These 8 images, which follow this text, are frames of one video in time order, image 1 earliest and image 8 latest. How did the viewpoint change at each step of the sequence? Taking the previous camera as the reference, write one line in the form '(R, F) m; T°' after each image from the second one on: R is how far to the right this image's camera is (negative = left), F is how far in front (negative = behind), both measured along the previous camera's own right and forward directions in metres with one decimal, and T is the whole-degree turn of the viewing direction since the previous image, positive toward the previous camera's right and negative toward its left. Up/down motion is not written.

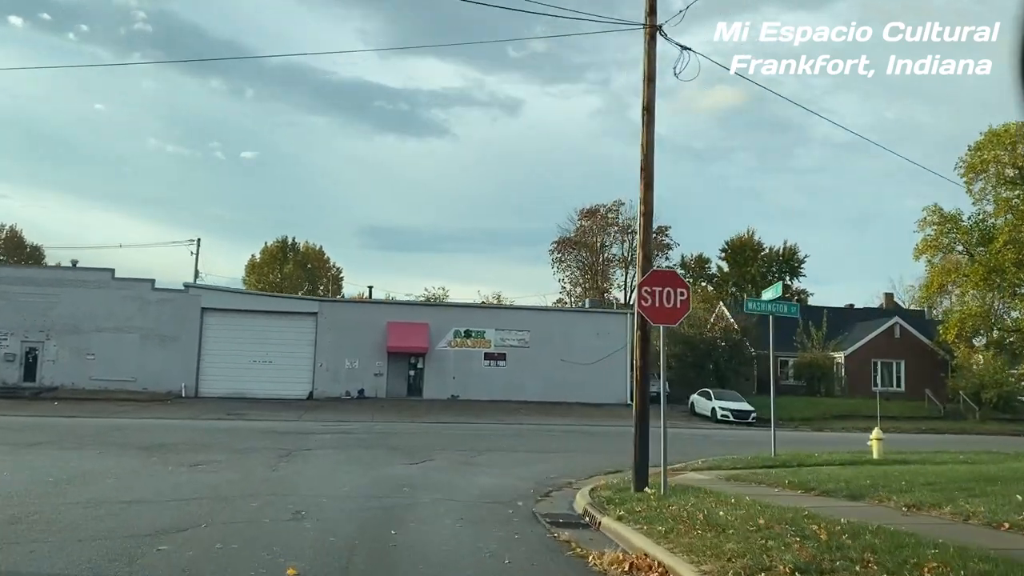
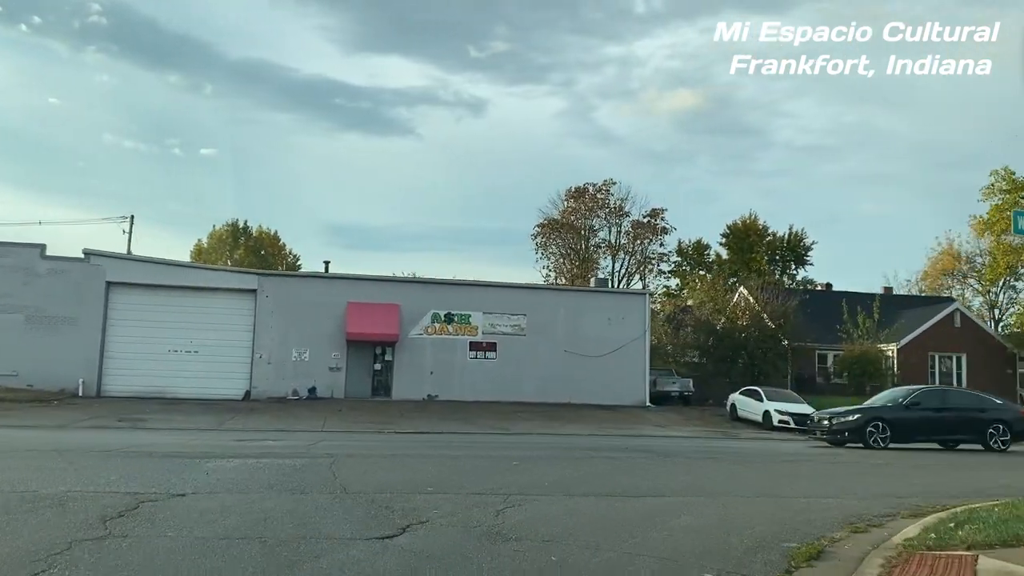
(-1.2, +9.2) m; +2°
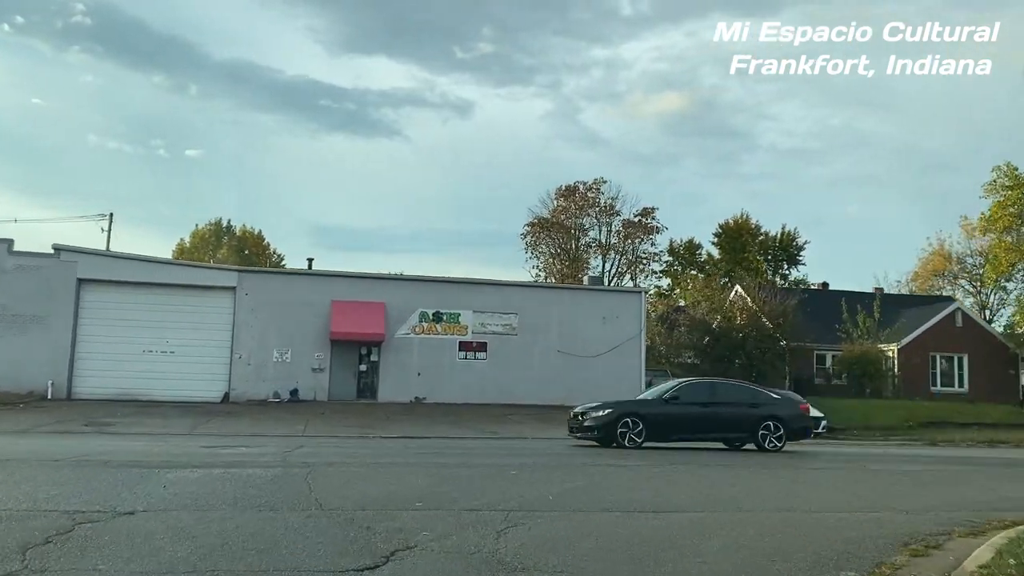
(-0.2, +1.4) m; +1°
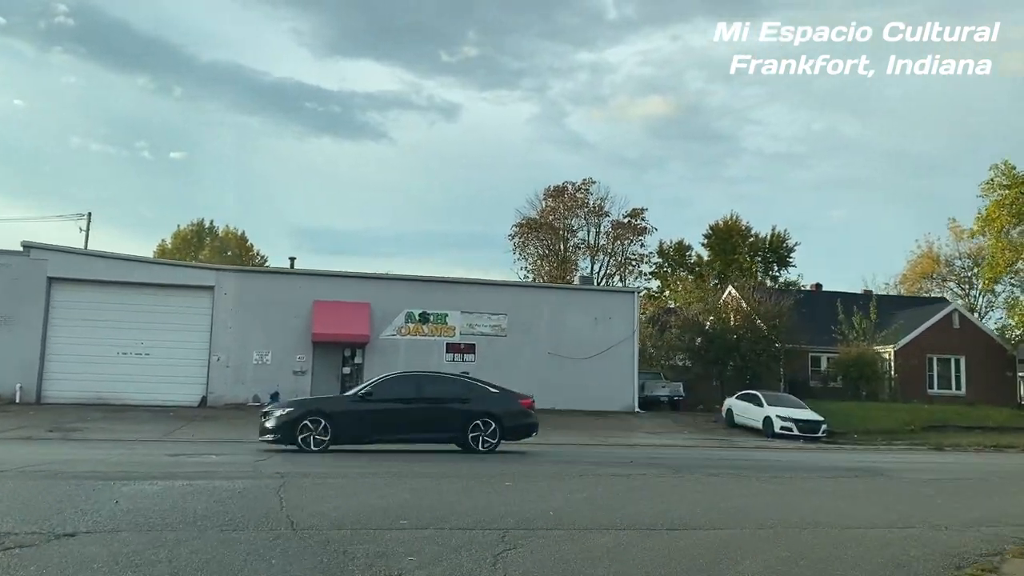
(-0.1, +1.1) m; +1°
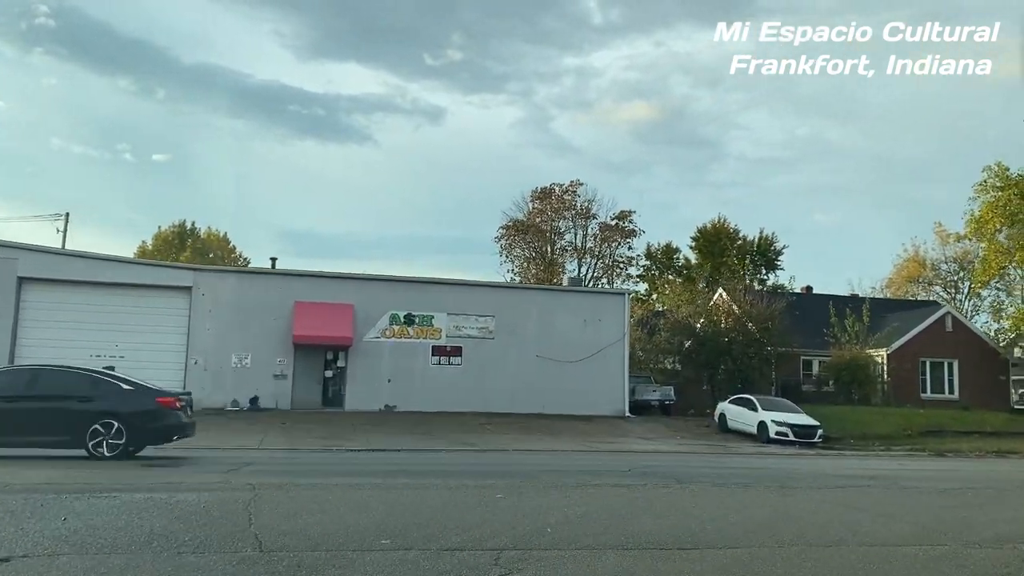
(-0.1, +0.9) m; +1°
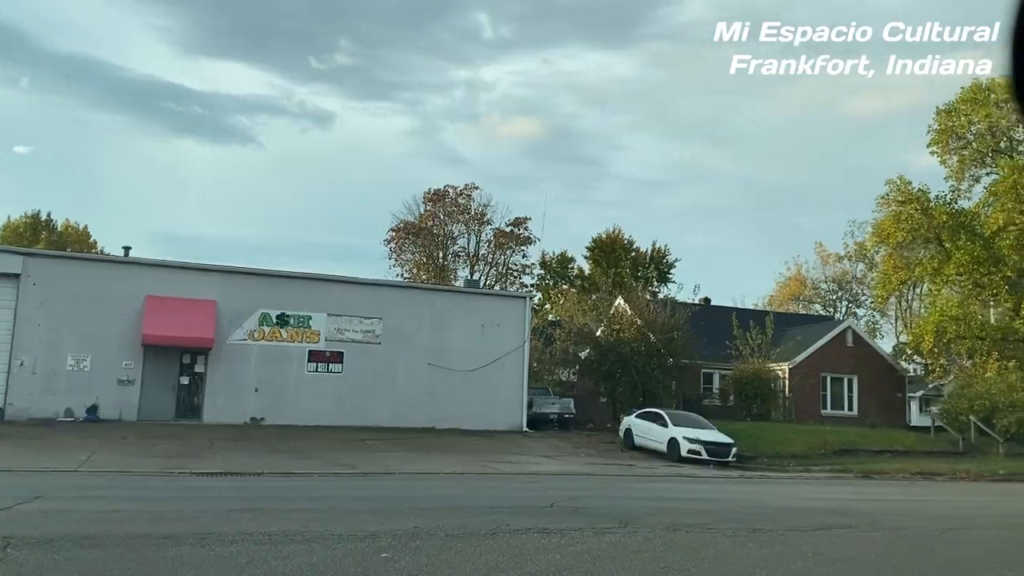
(-0.1, +3.2) m; +8°
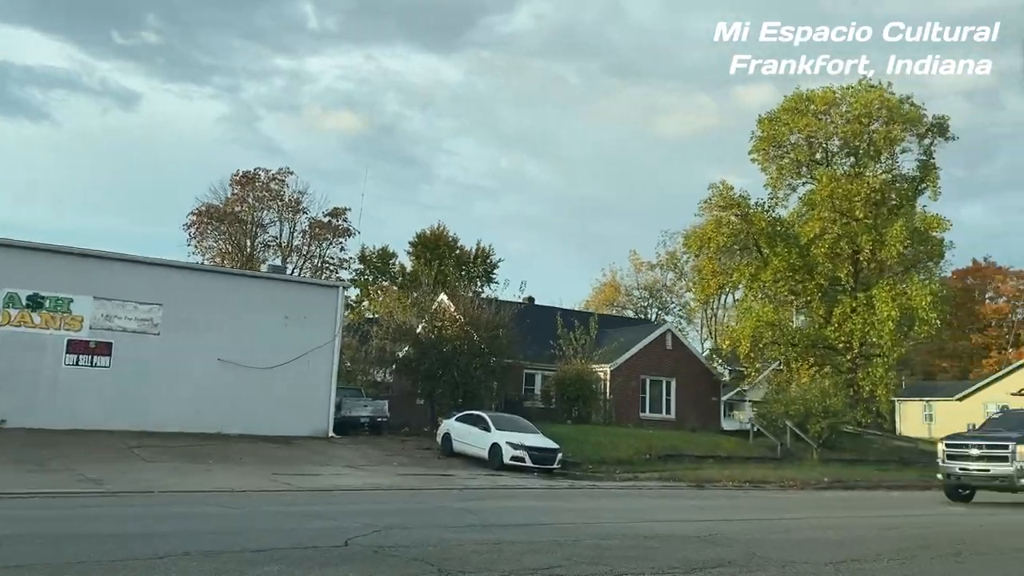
(+0.3, +2.7) m; +12°
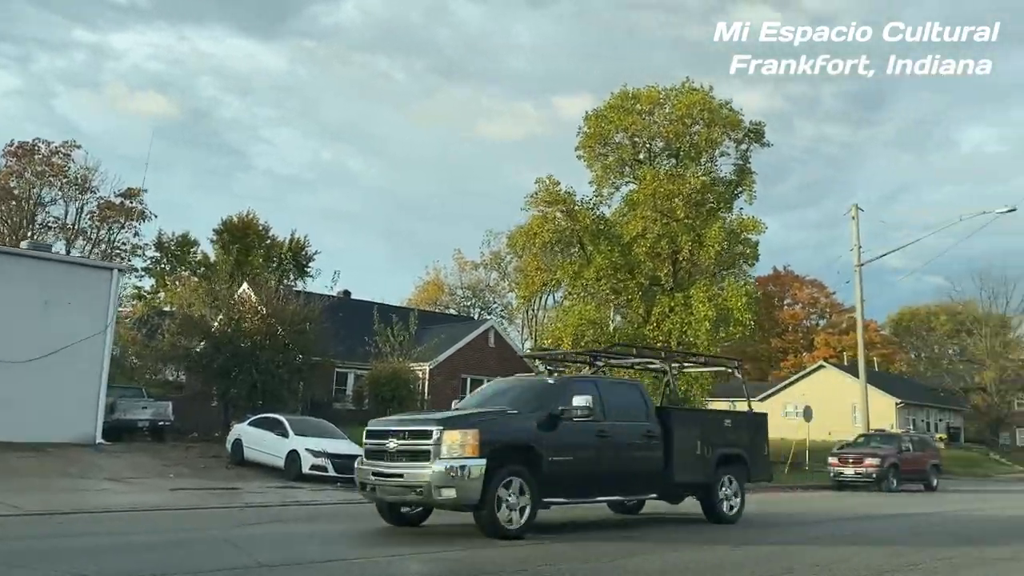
(+0.3, +1.9) m; +12°
